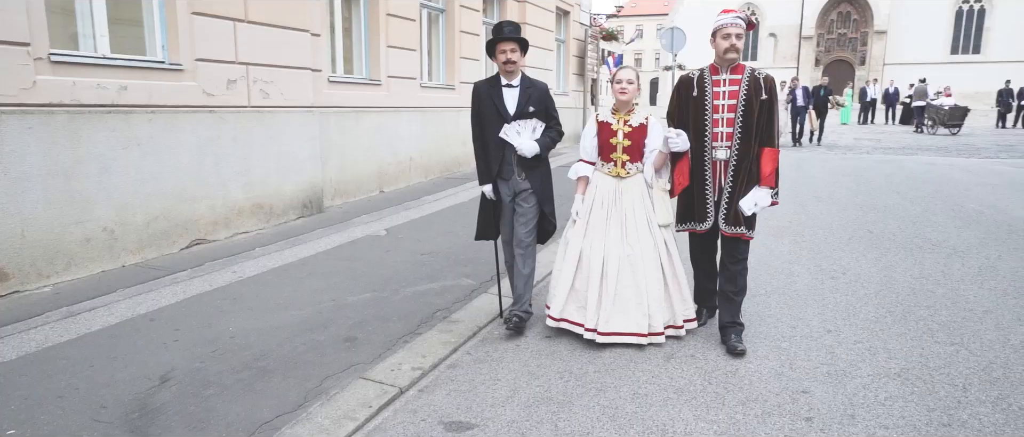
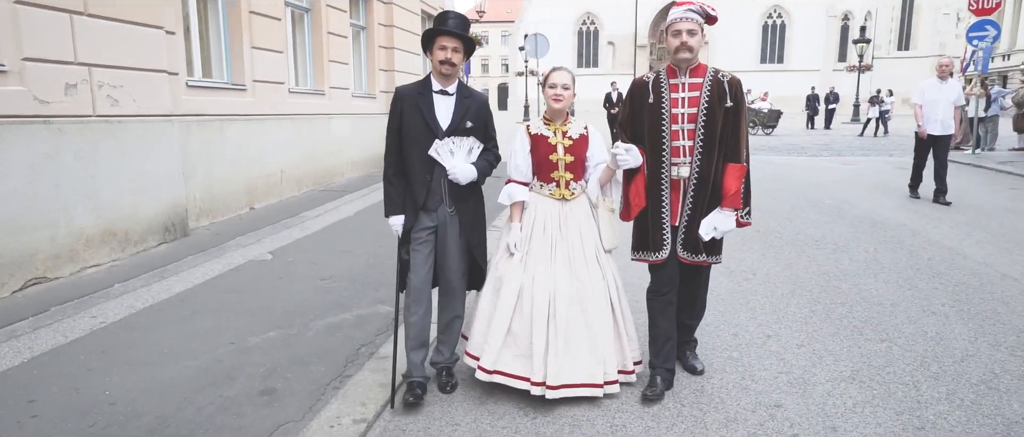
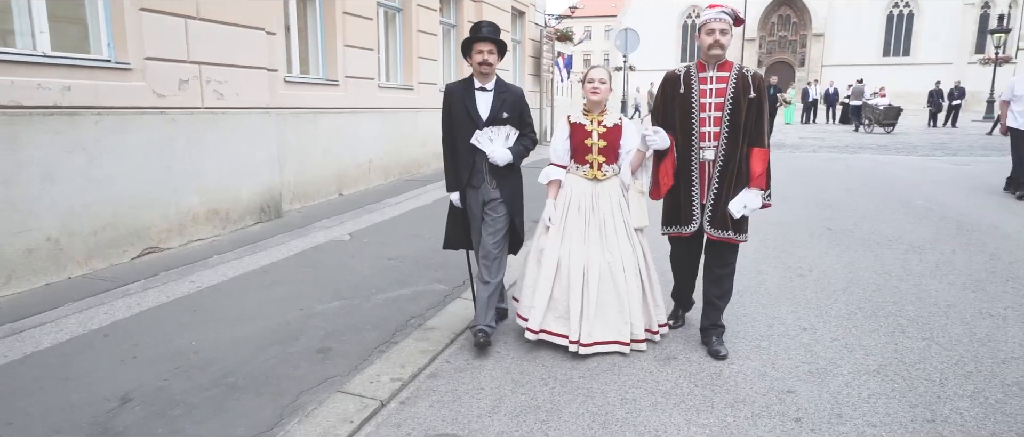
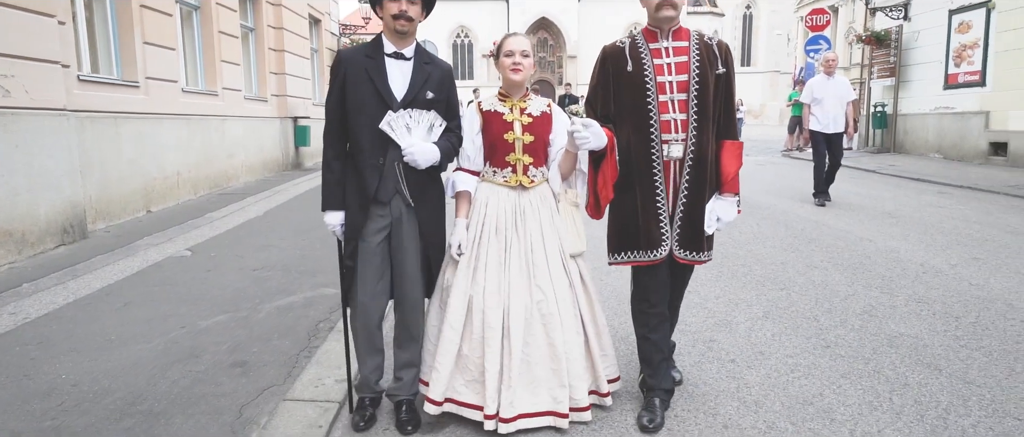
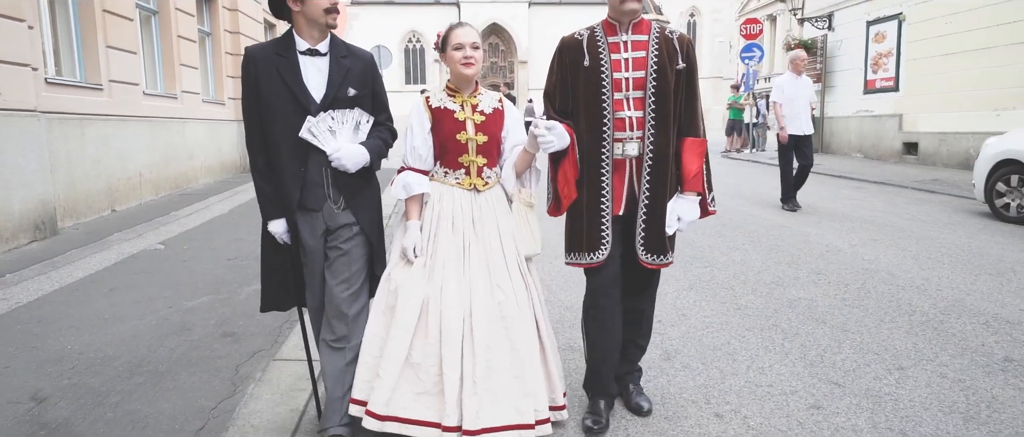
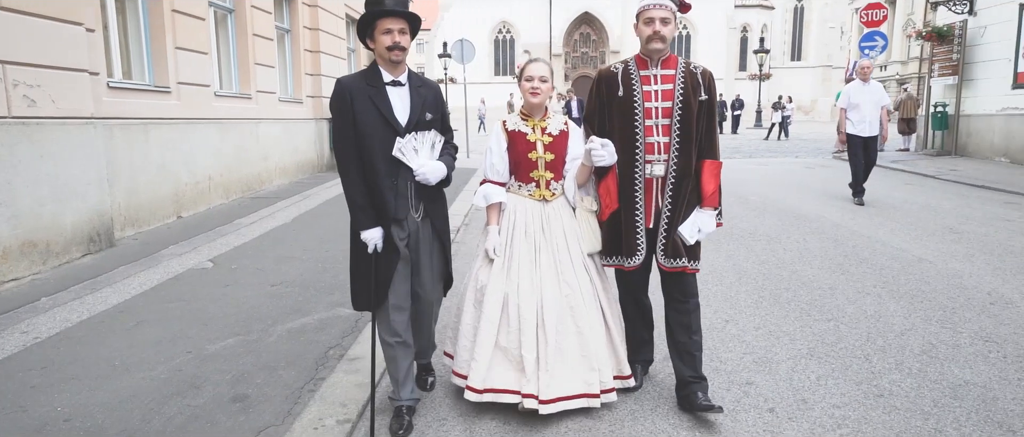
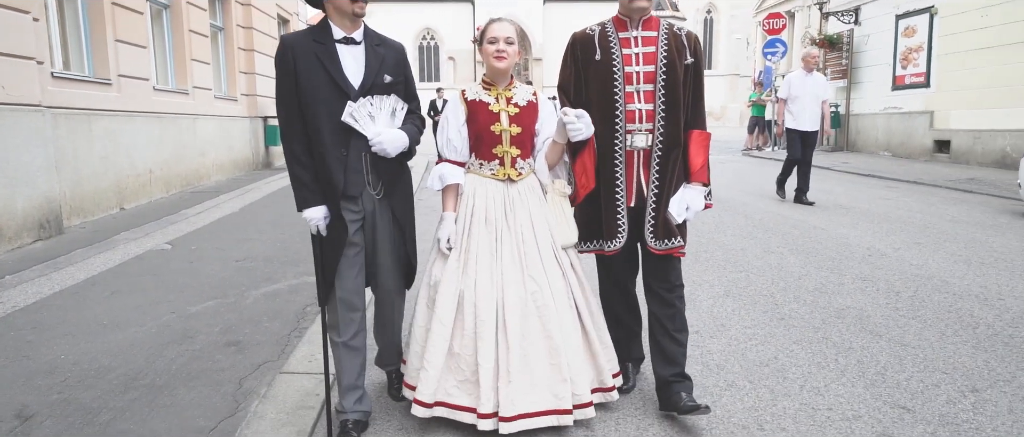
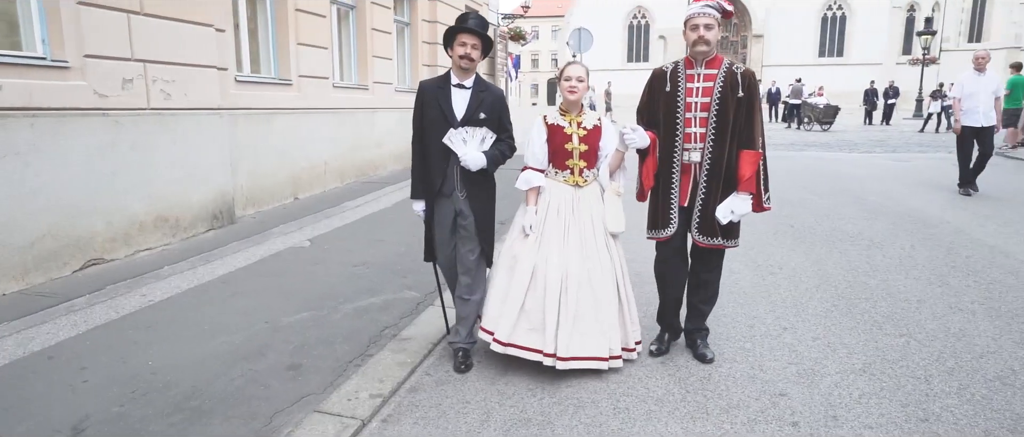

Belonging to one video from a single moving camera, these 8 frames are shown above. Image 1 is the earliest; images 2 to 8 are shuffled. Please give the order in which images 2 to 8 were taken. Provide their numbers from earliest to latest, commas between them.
3, 8, 2, 6, 4, 7, 5
